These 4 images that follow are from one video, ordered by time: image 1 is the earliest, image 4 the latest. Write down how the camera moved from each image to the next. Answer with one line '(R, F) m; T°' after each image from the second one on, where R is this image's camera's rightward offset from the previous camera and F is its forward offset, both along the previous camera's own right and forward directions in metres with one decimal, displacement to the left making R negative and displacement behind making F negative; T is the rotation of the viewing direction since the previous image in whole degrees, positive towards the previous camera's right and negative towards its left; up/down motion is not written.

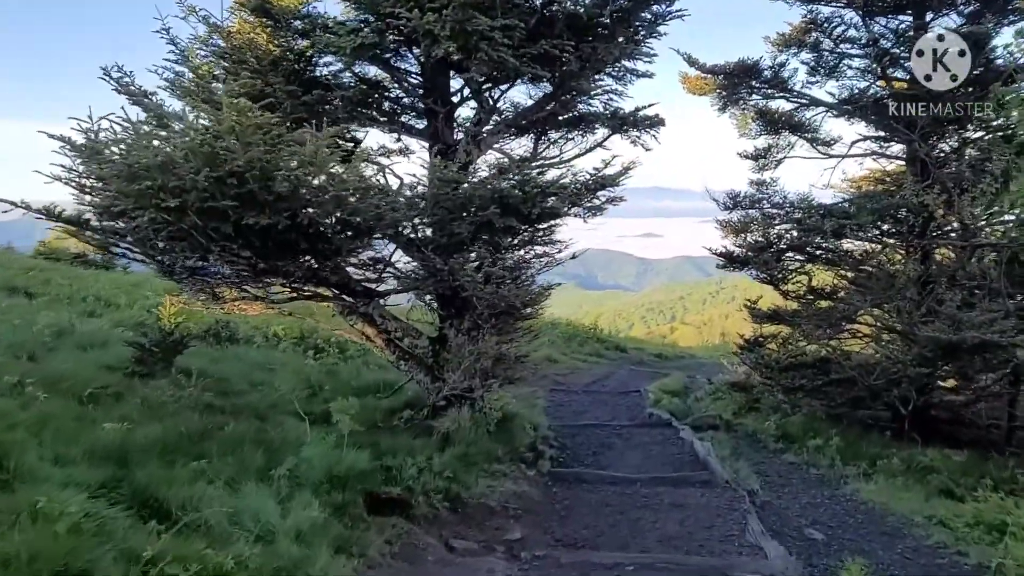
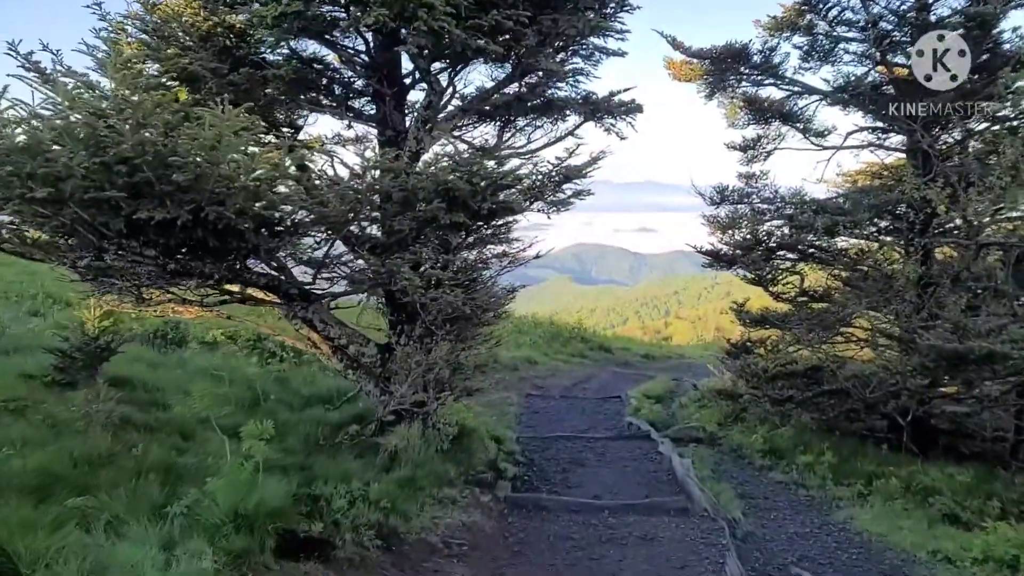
(+0.3, +0.7) m; 0°
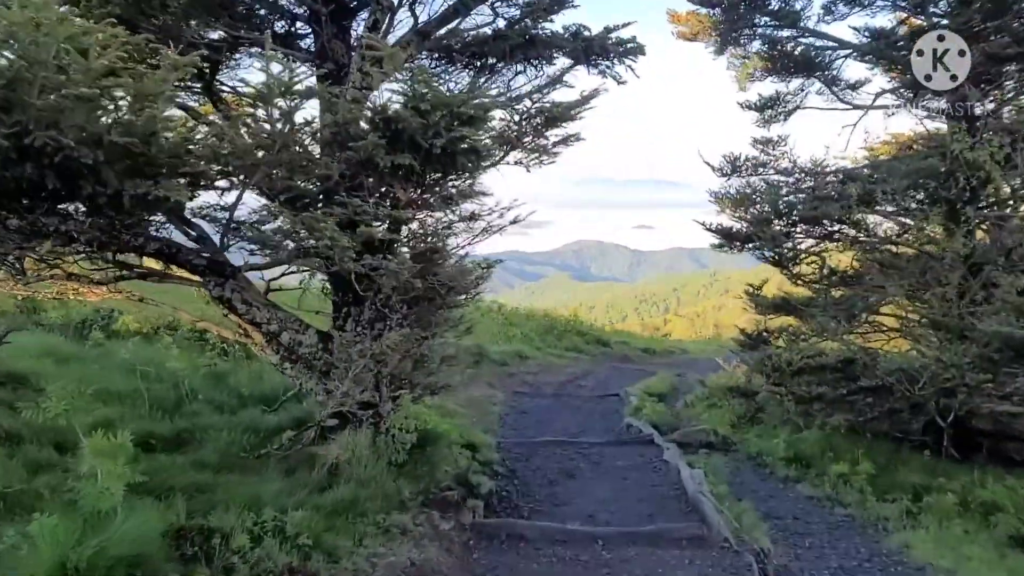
(+0.2, +1.3) m; 0°
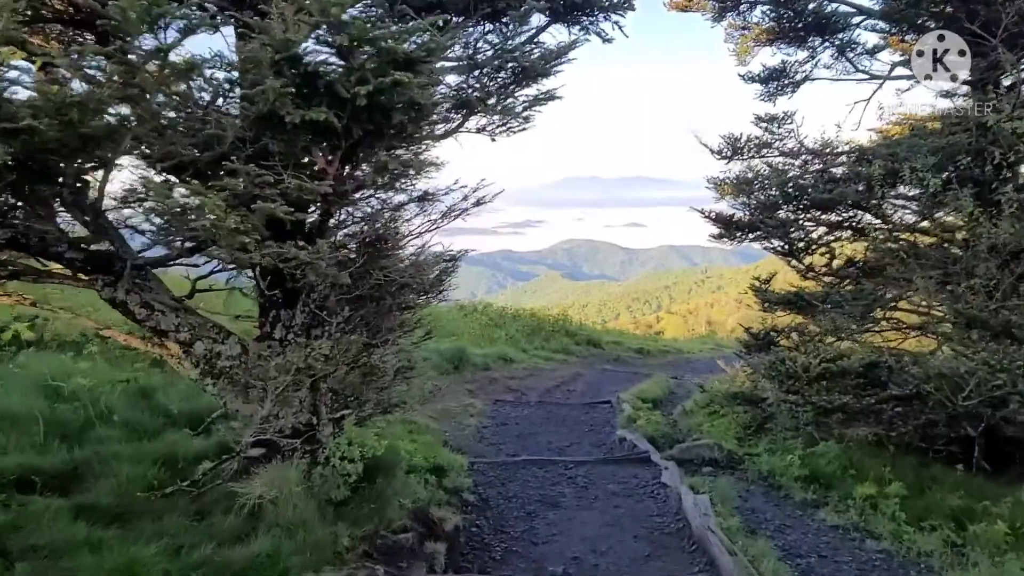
(+0.2, +1.0) m; +1°
